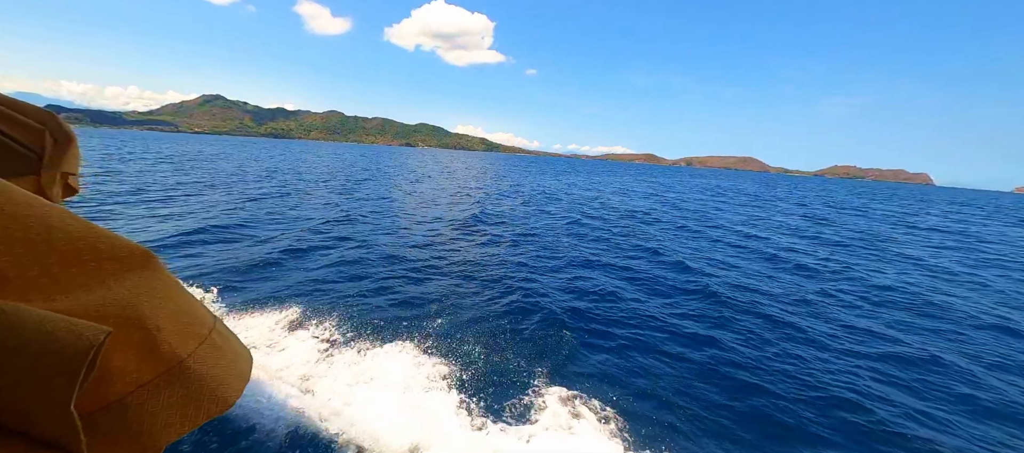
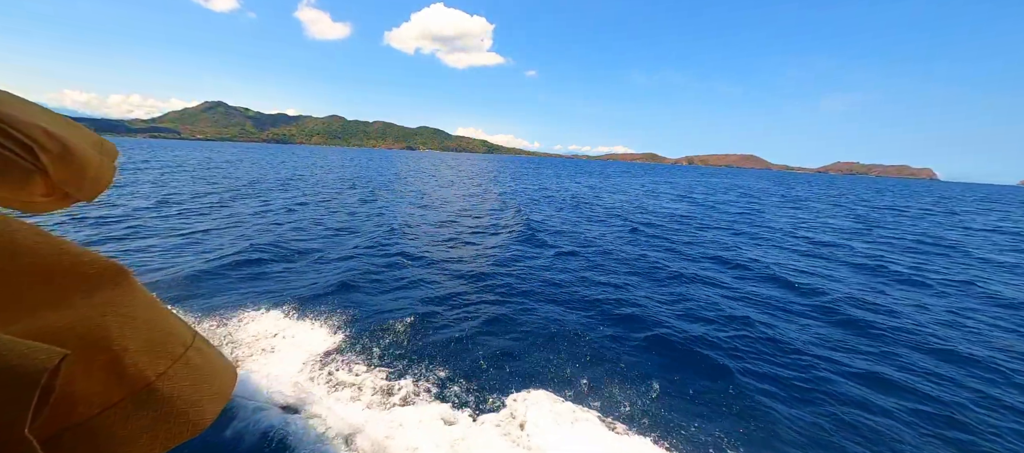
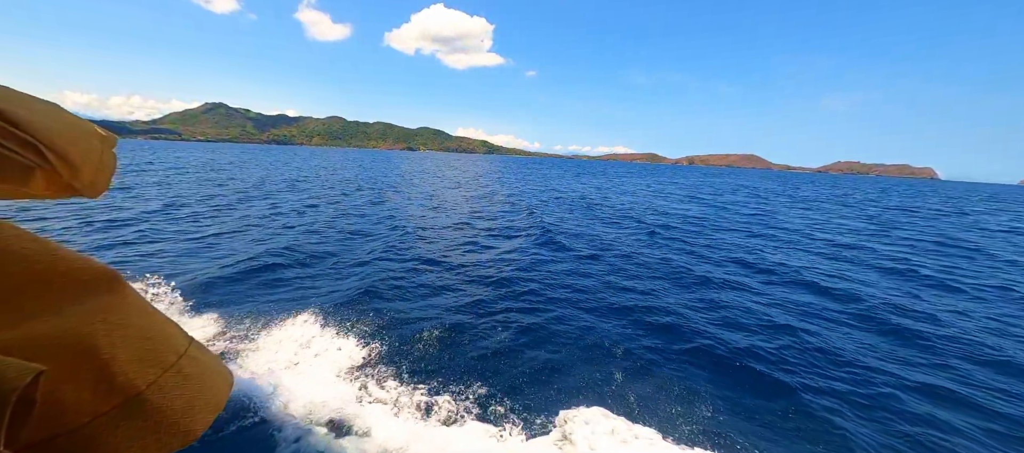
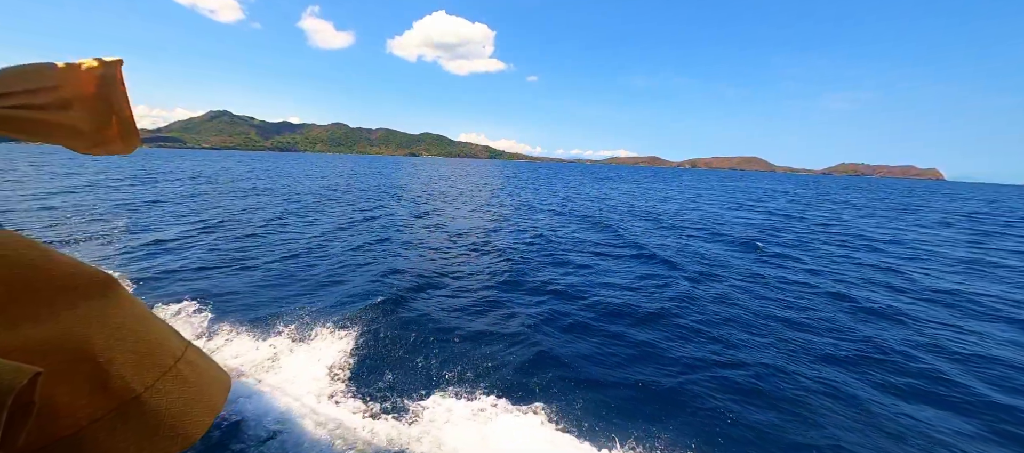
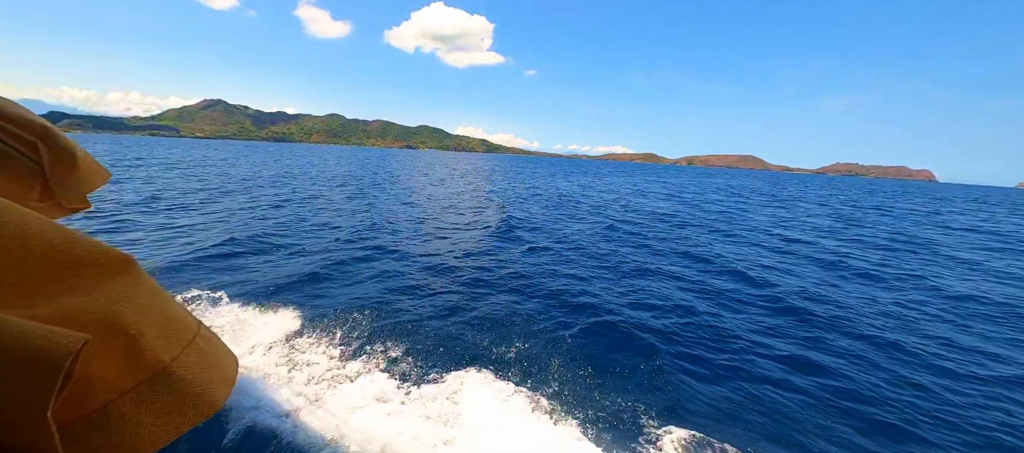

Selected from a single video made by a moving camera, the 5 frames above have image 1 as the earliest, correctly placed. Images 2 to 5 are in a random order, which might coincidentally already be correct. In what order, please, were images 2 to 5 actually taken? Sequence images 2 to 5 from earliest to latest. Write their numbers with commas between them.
5, 2, 3, 4
